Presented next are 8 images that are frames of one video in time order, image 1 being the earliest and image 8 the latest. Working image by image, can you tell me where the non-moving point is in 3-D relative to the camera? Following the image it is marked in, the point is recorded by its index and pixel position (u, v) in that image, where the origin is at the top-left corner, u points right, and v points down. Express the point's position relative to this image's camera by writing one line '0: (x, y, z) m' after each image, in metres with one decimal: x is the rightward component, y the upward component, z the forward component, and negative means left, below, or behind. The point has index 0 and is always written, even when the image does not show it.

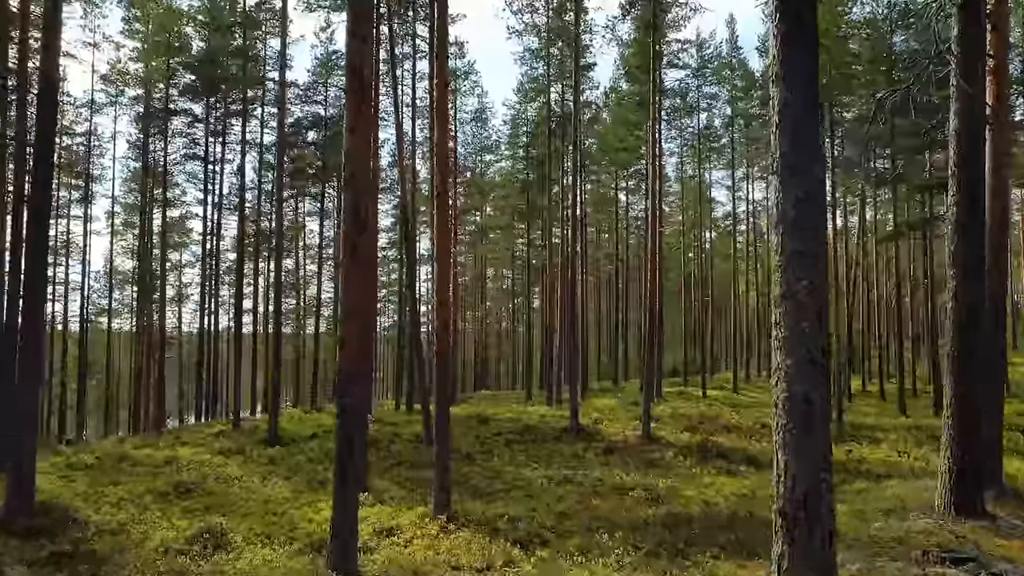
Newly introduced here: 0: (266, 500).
0: (-4.0, -3.5, +11.0) m
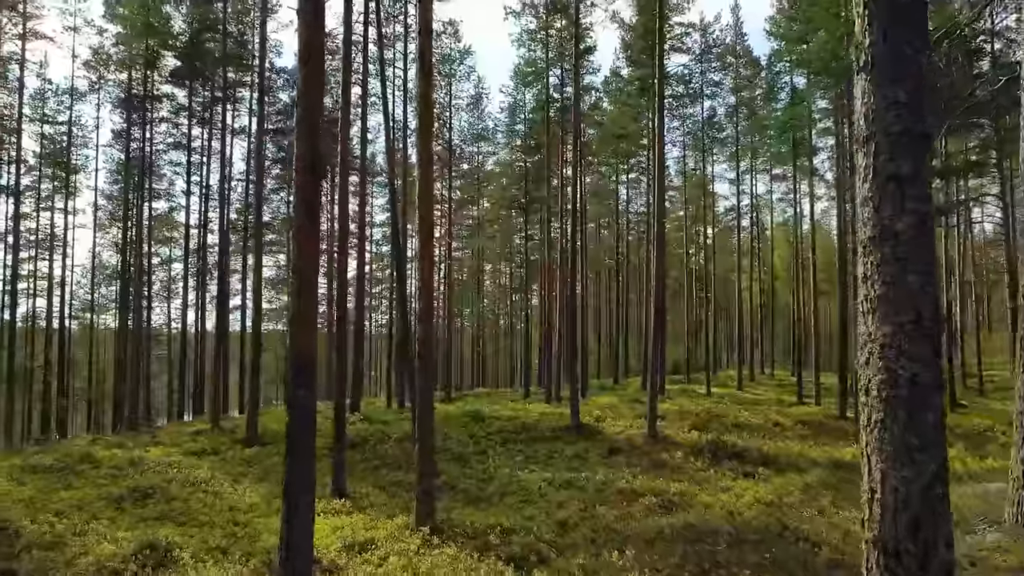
0: (-4.1, -3.2, +9.8) m
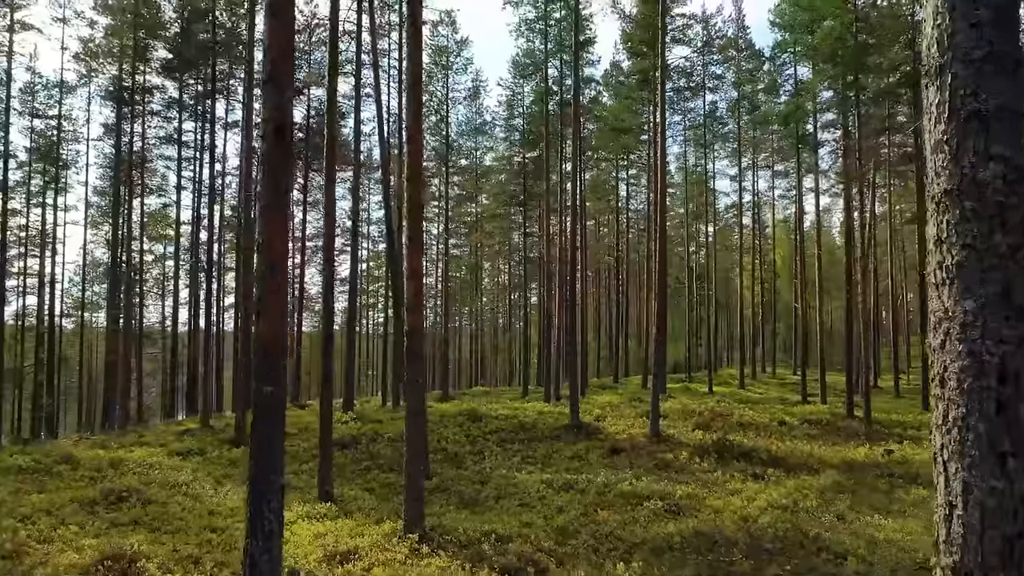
0: (-4.1, -3.1, +9.2) m
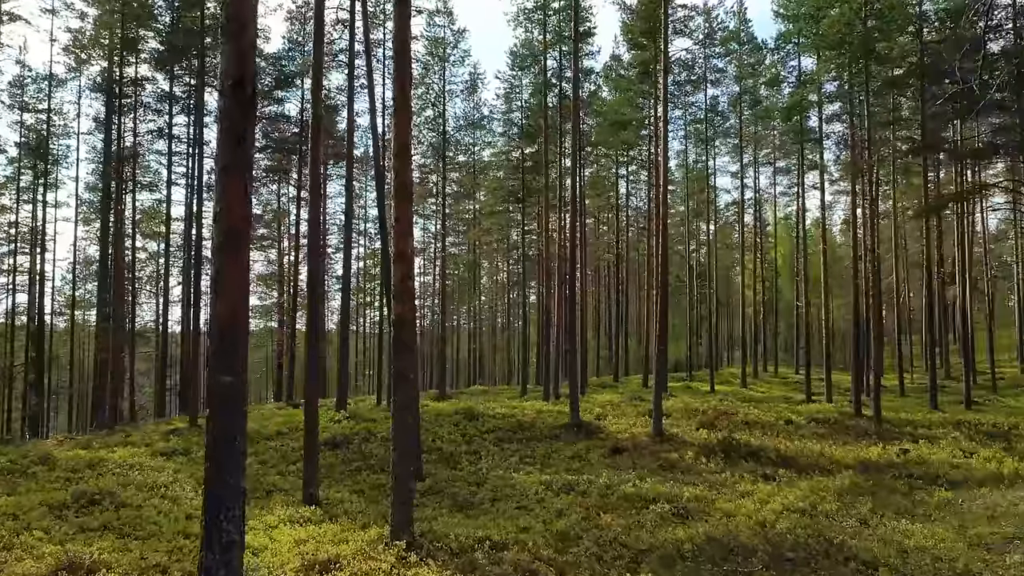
0: (-4.2, -2.9, +8.7) m
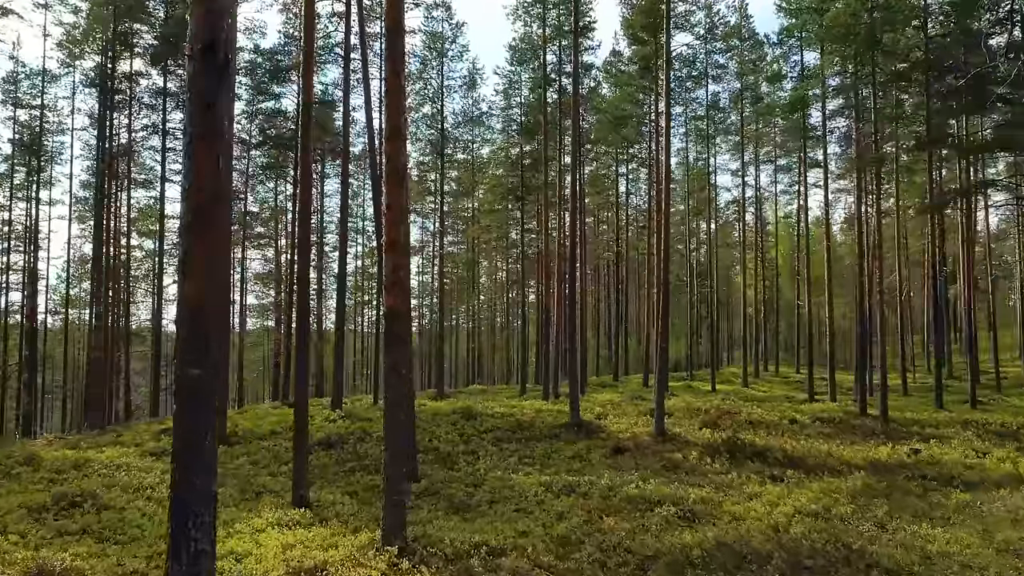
0: (-4.2, -2.8, +8.3) m
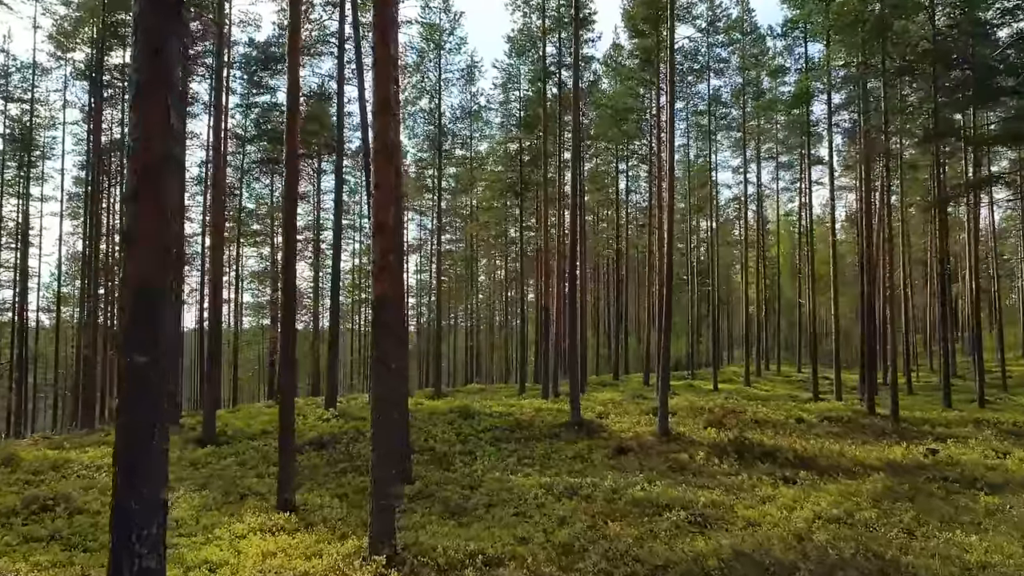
0: (-4.2, -2.7, +7.8) m
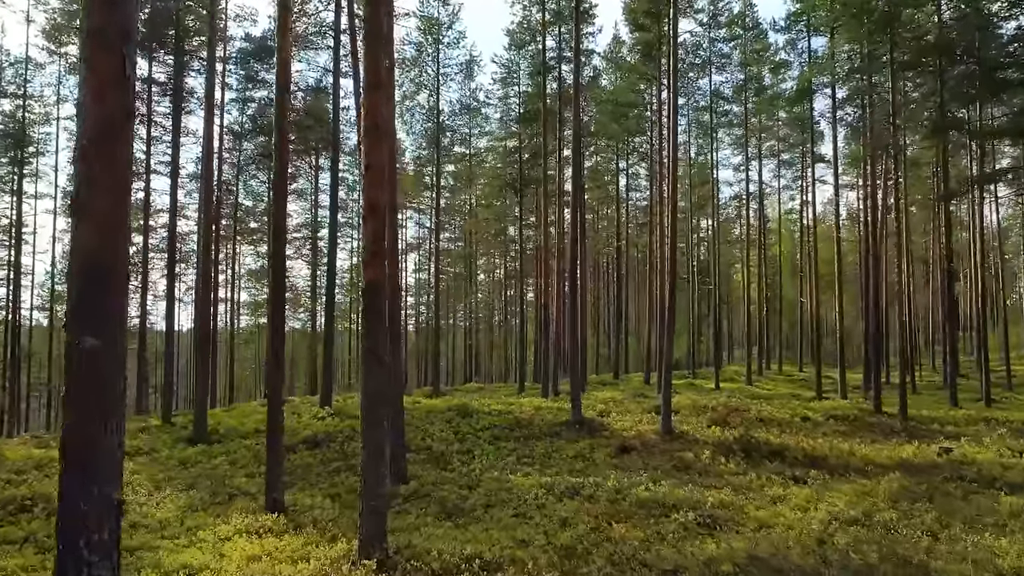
0: (-4.2, -2.6, +7.4) m
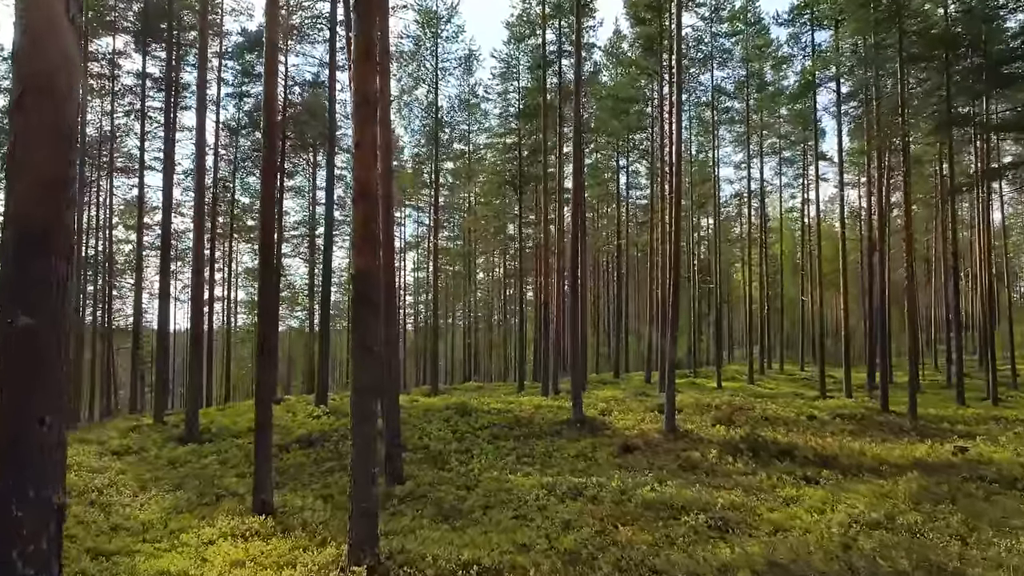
0: (-4.2, -2.5, +7.1) m
